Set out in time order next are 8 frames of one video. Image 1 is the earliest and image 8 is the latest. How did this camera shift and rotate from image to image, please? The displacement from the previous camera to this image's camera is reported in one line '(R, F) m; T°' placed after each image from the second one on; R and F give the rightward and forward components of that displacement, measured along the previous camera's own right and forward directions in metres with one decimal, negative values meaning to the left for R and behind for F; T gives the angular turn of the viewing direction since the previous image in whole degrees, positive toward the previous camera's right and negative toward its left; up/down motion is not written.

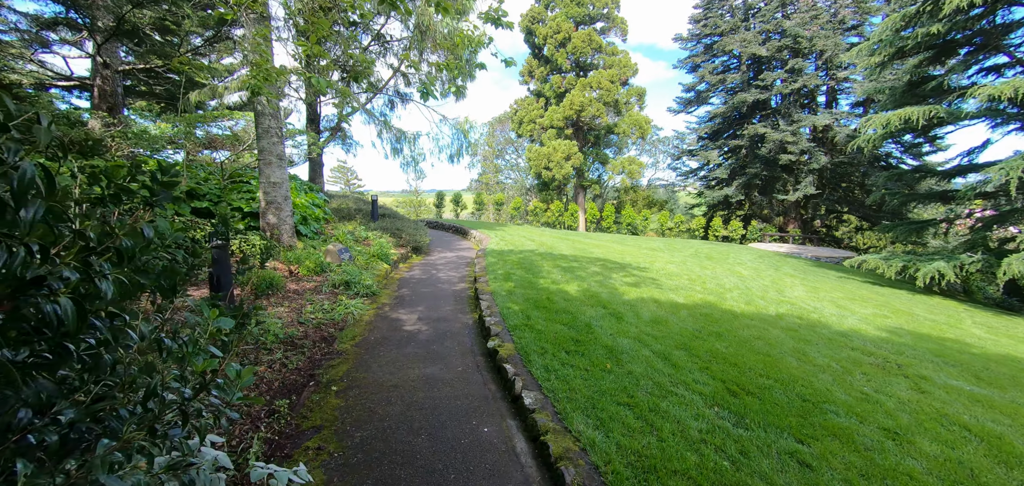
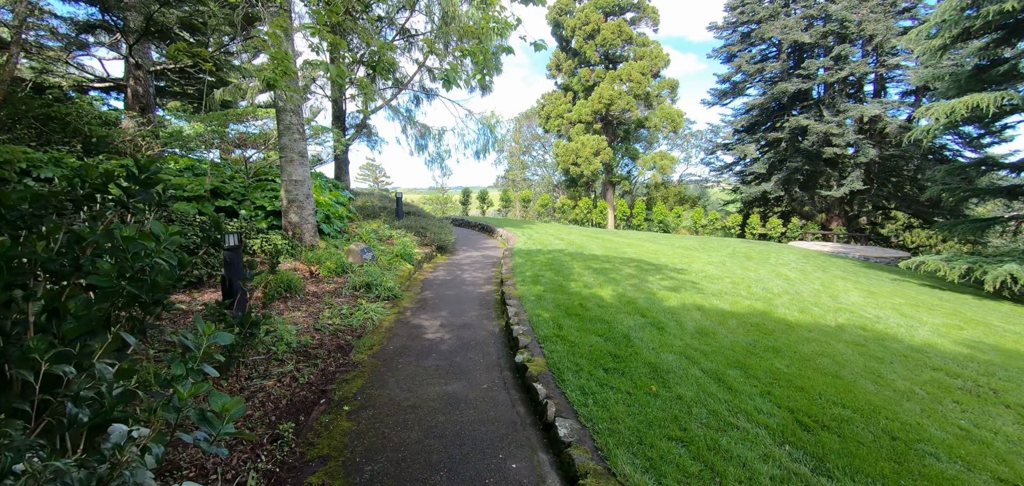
(0.0, +0.3) m; -4°
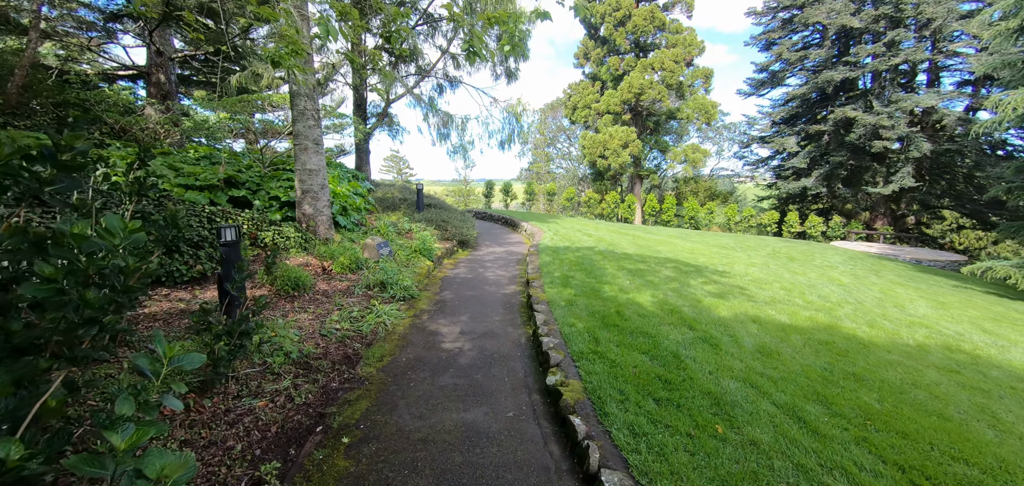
(-0.1, +0.4) m; -3°
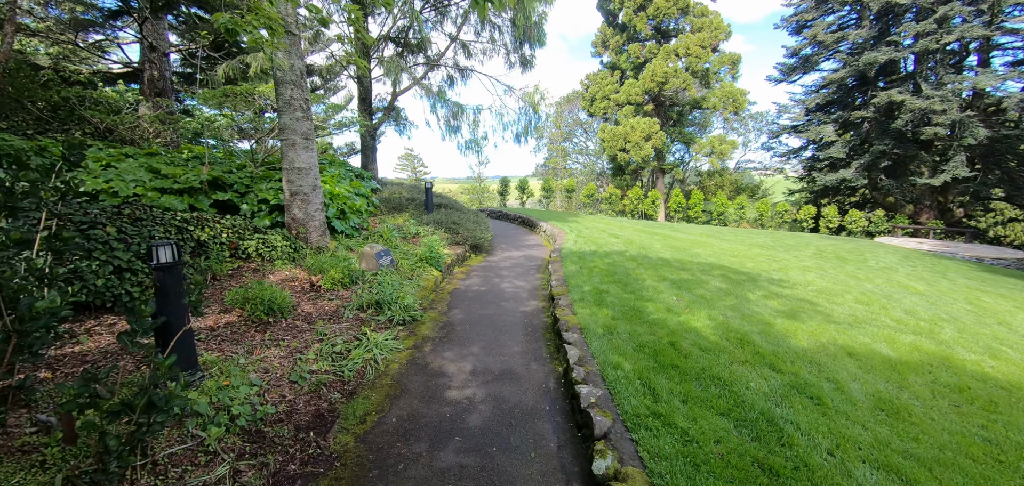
(-0.1, +0.7) m; -2°
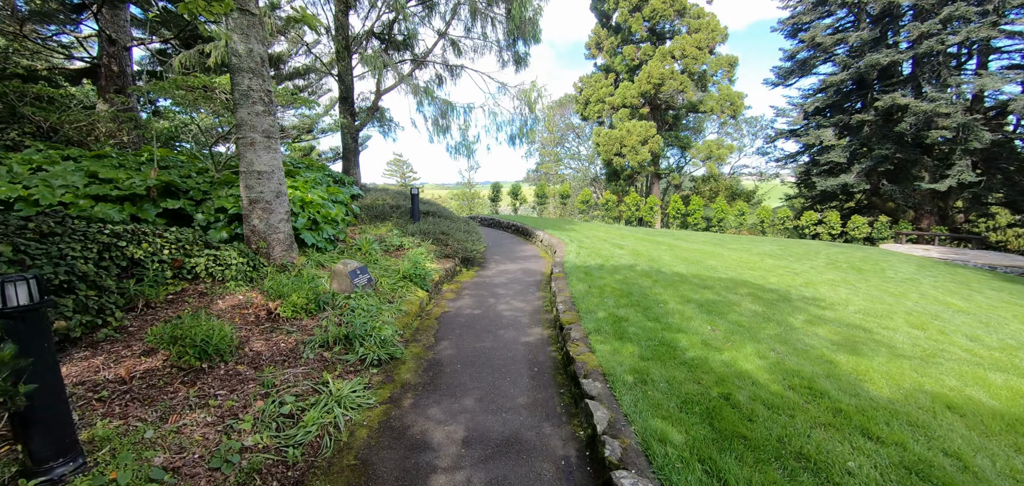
(-0.1, +0.6) m; +1°
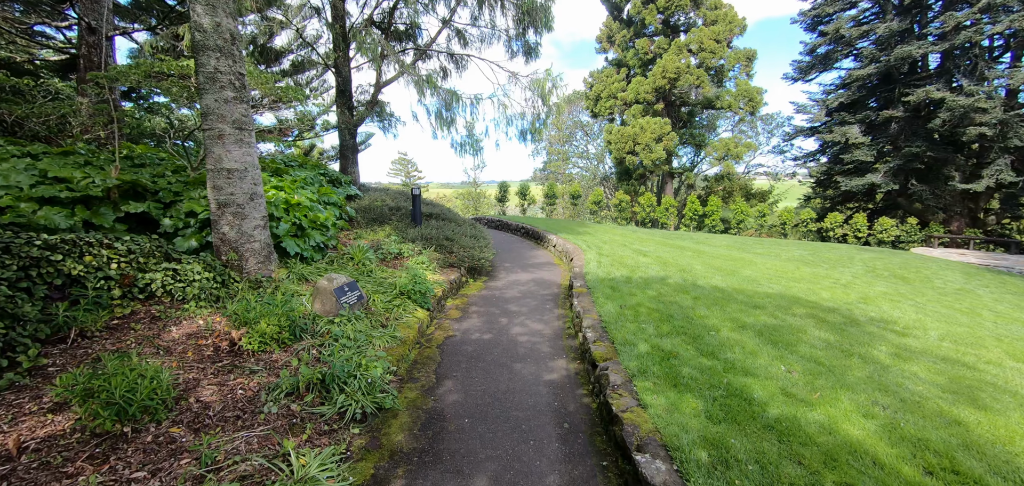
(-0.1, +0.6) m; -1°
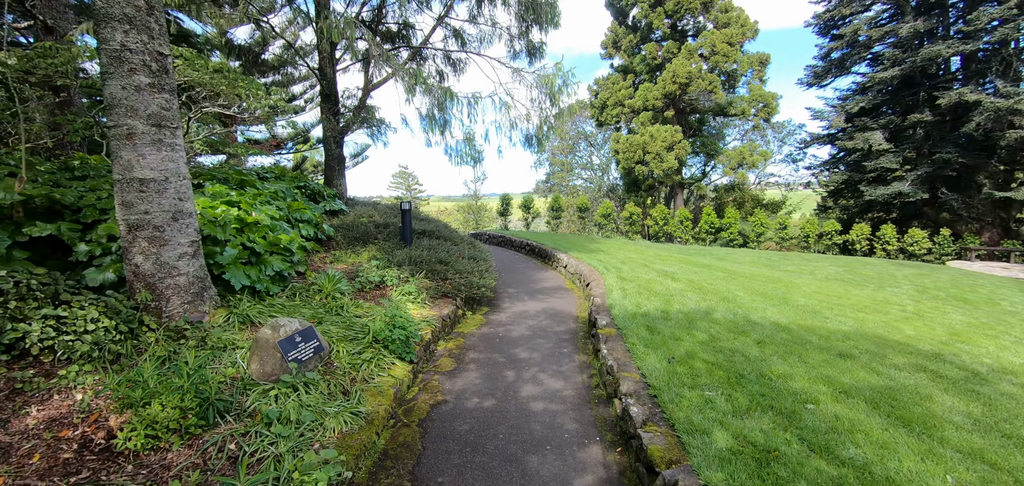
(0.0, +0.8) m; 0°
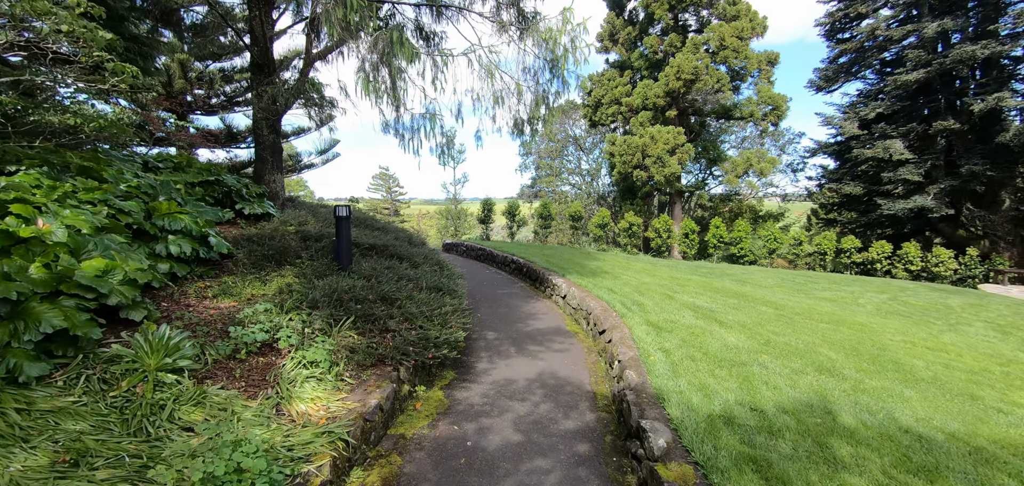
(0.0, +1.5) m; +2°
